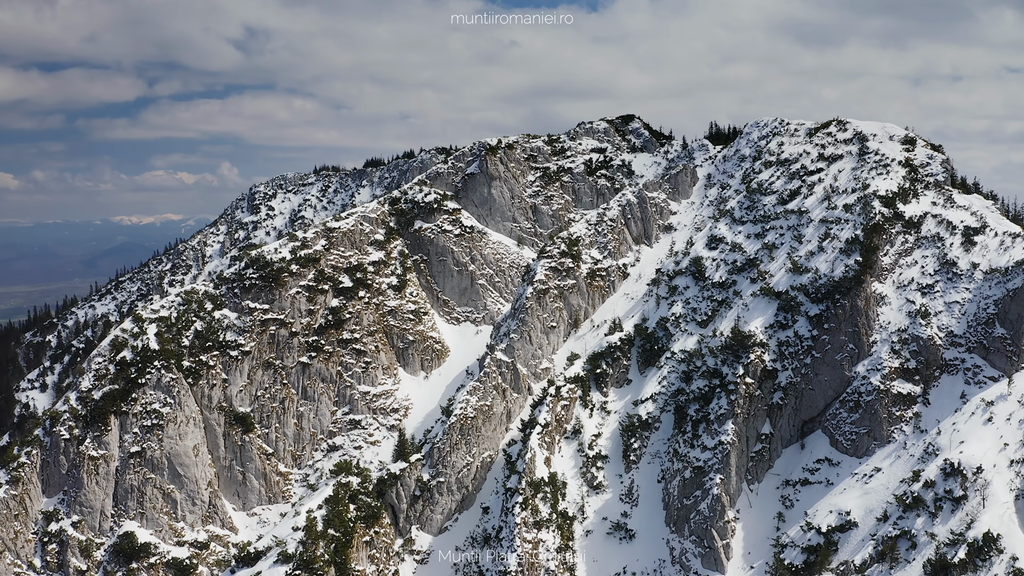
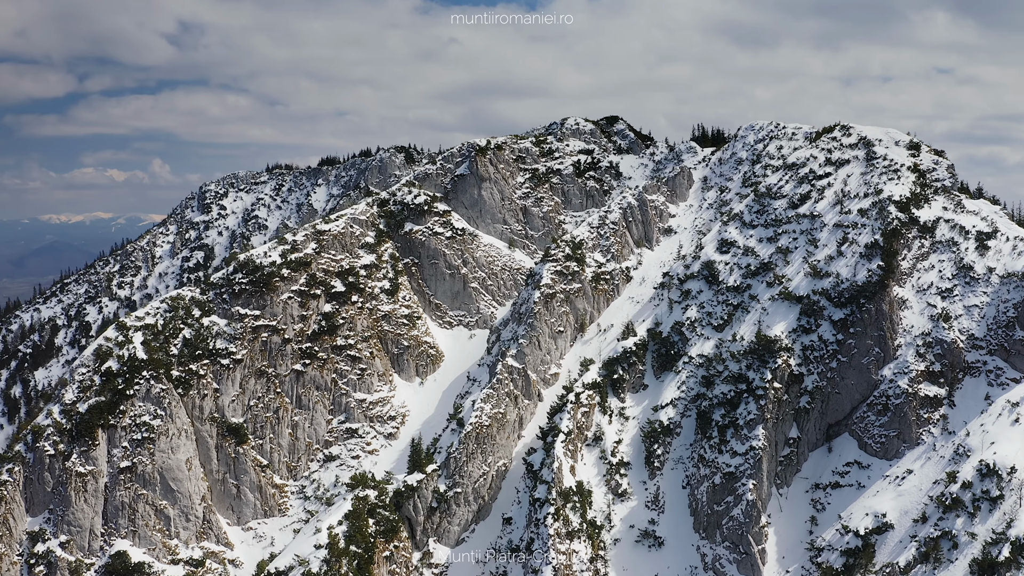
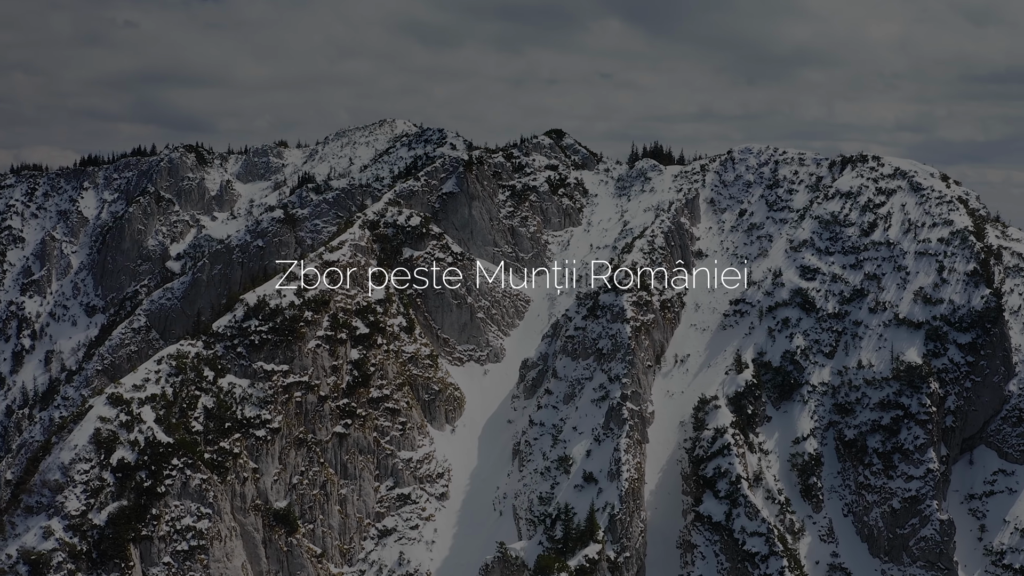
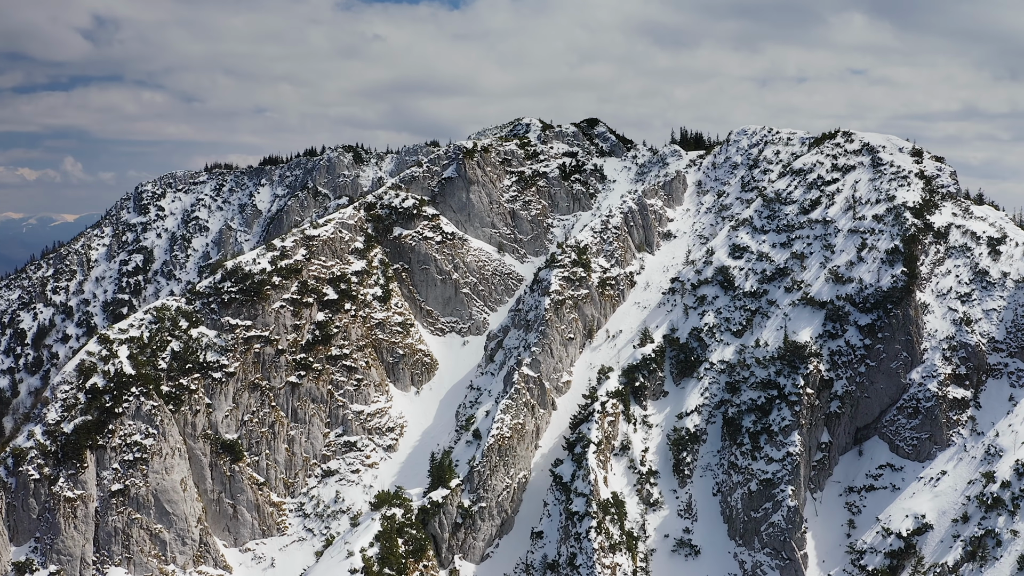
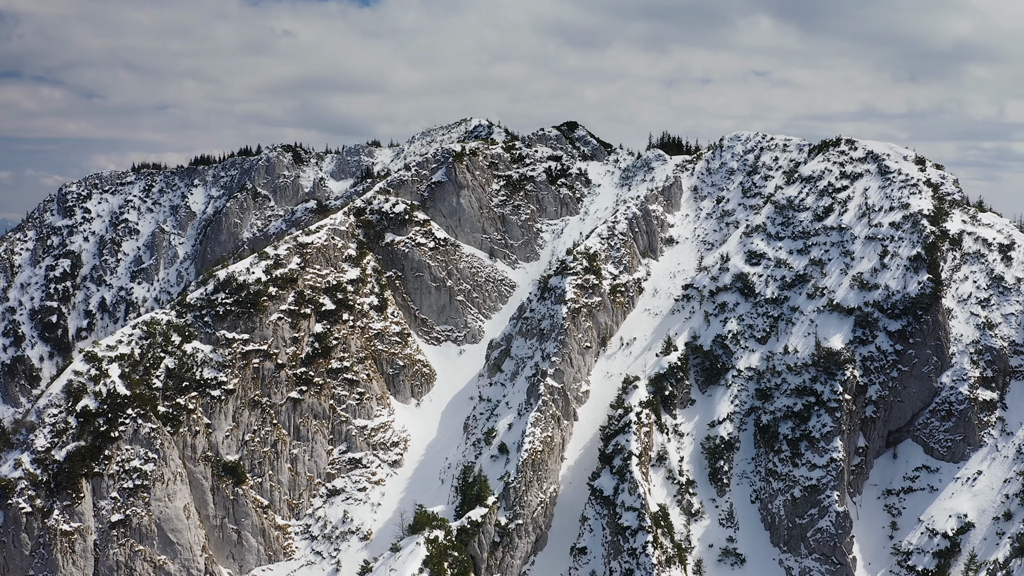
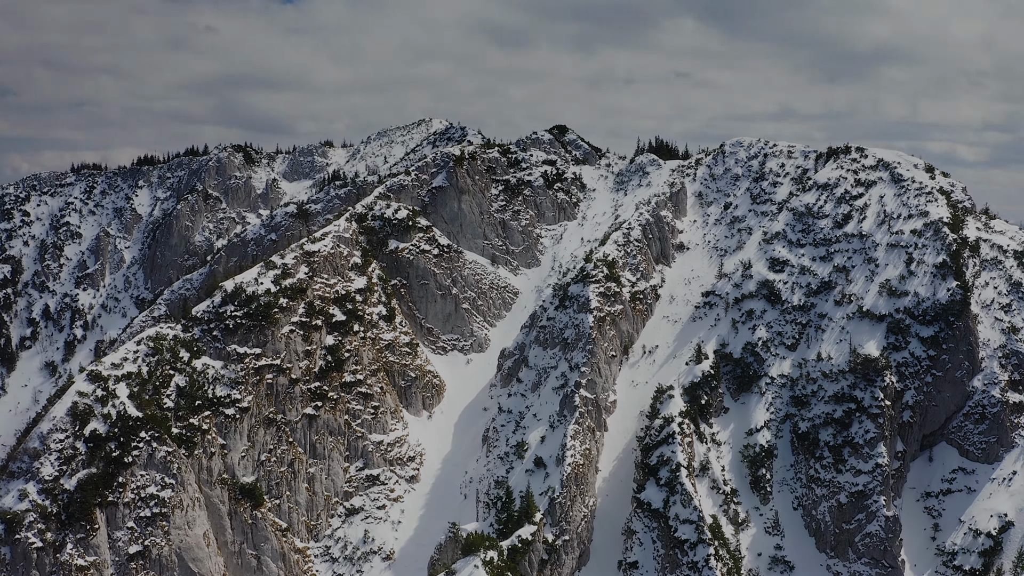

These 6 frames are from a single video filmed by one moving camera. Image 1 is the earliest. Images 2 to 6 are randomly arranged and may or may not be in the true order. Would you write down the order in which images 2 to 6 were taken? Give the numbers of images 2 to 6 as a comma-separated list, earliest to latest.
2, 4, 5, 6, 3
